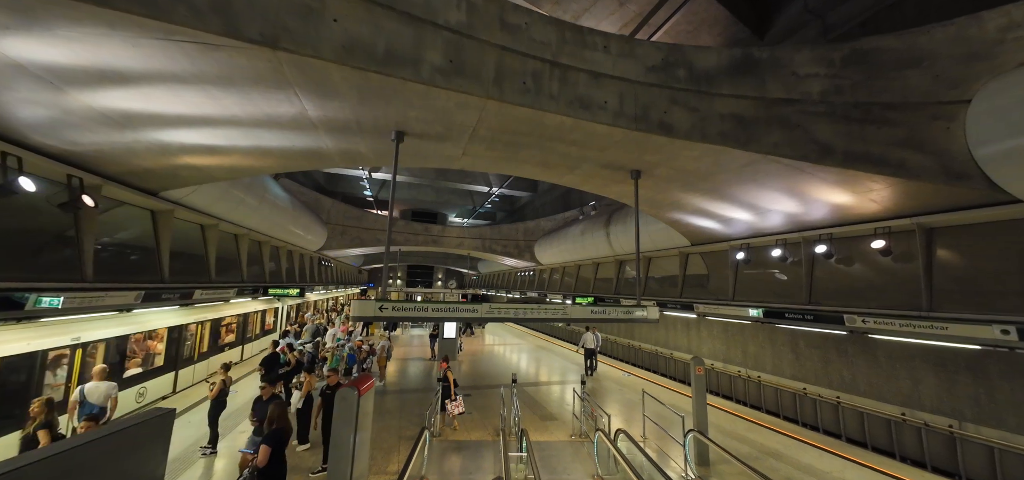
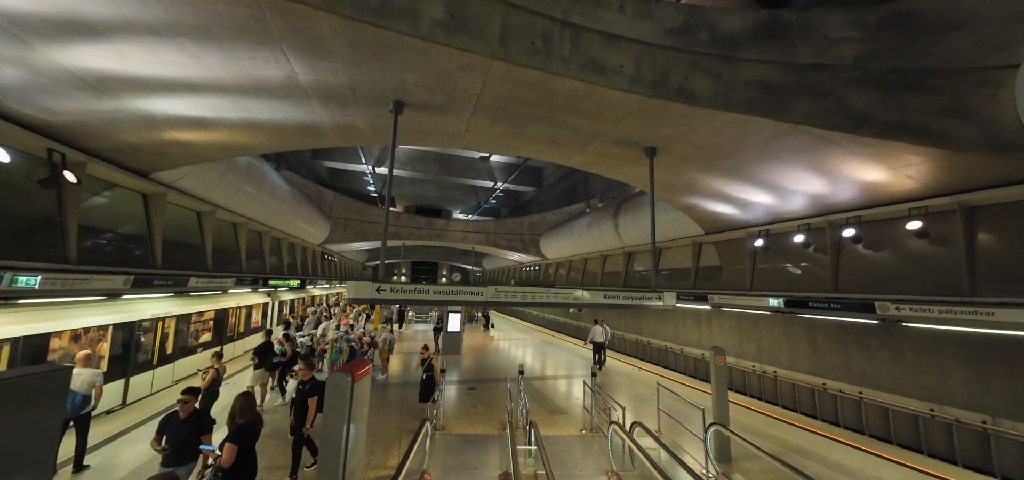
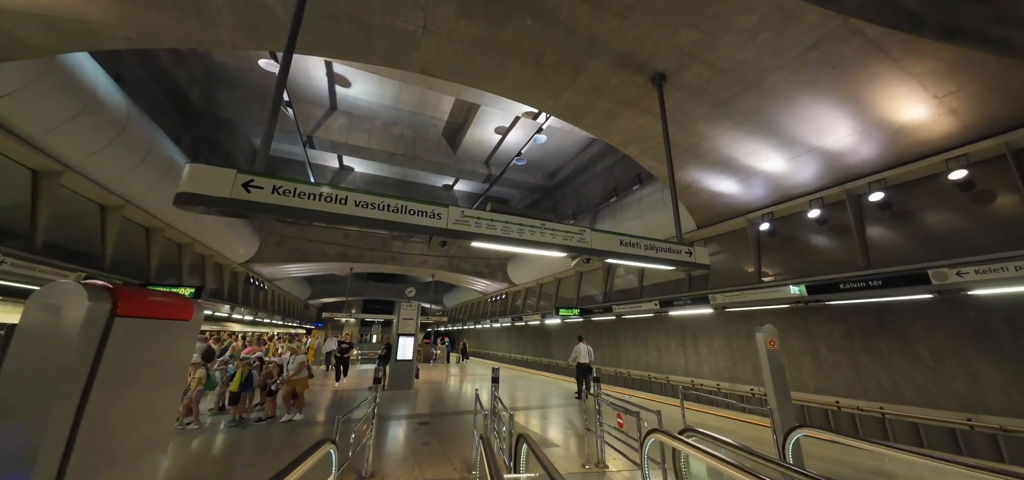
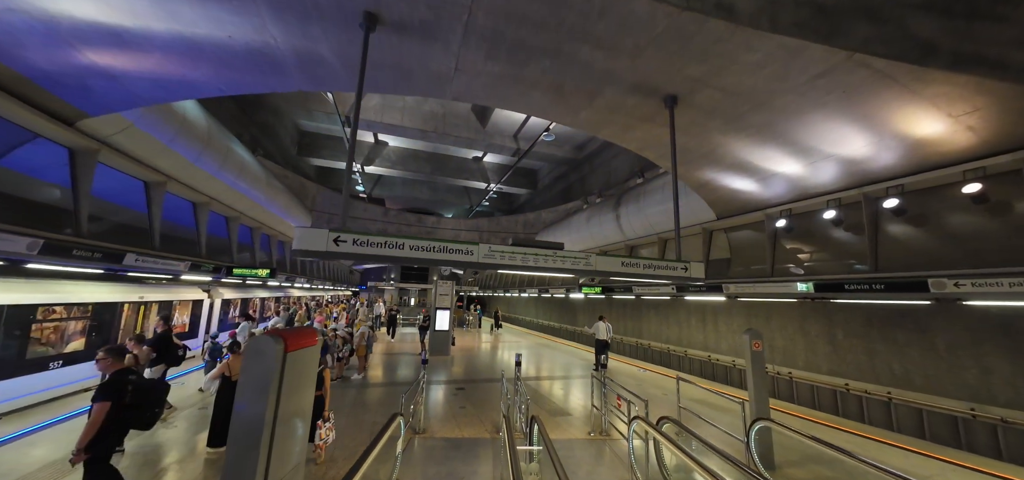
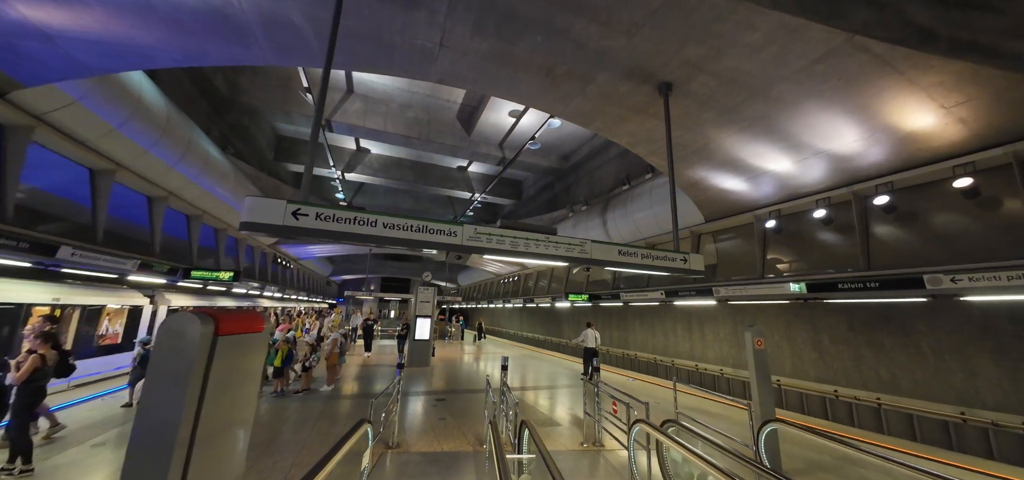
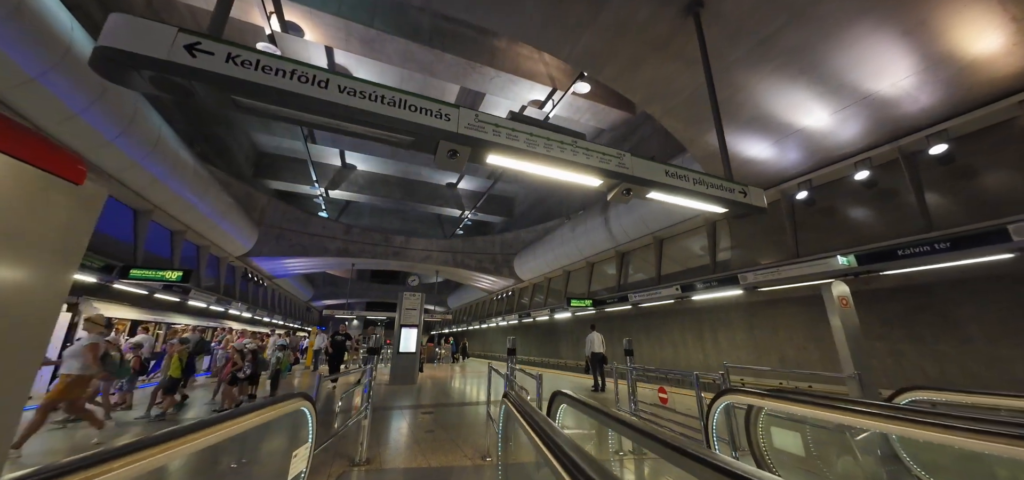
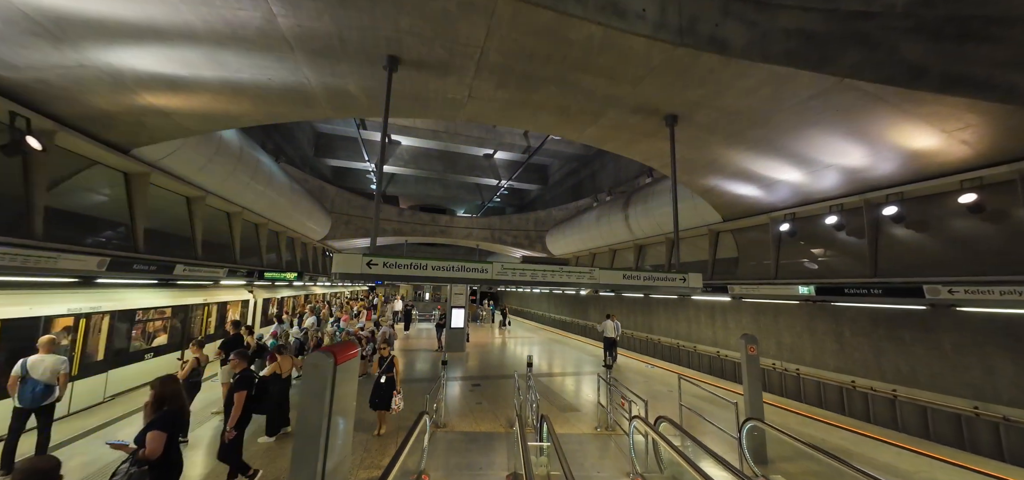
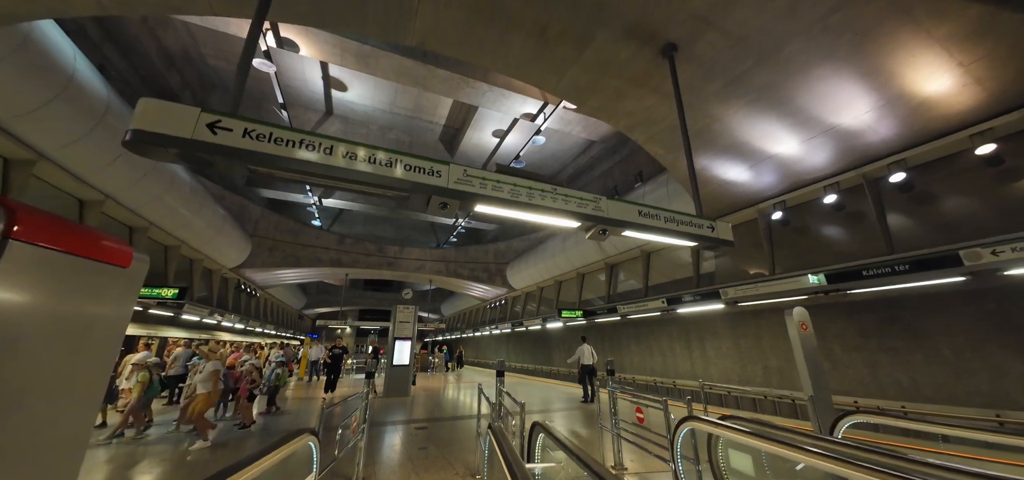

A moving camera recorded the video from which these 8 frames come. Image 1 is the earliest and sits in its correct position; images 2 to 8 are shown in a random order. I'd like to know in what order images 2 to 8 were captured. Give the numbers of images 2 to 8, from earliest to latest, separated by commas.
2, 7, 4, 5, 3, 8, 6
